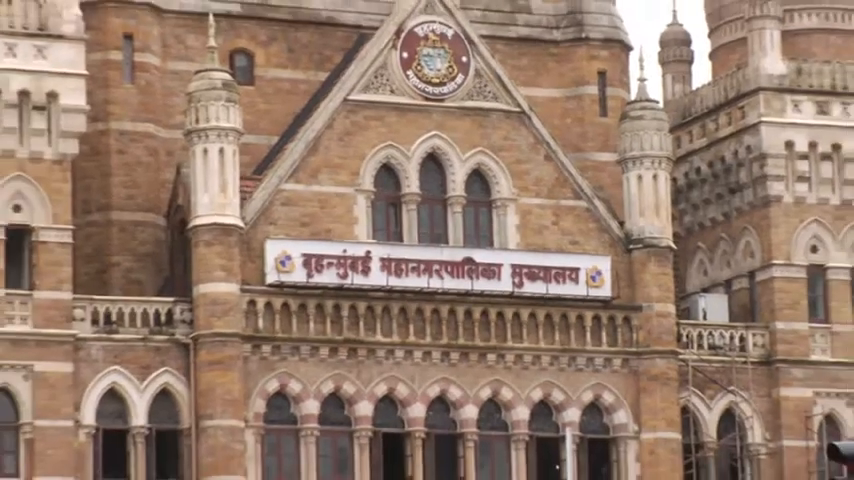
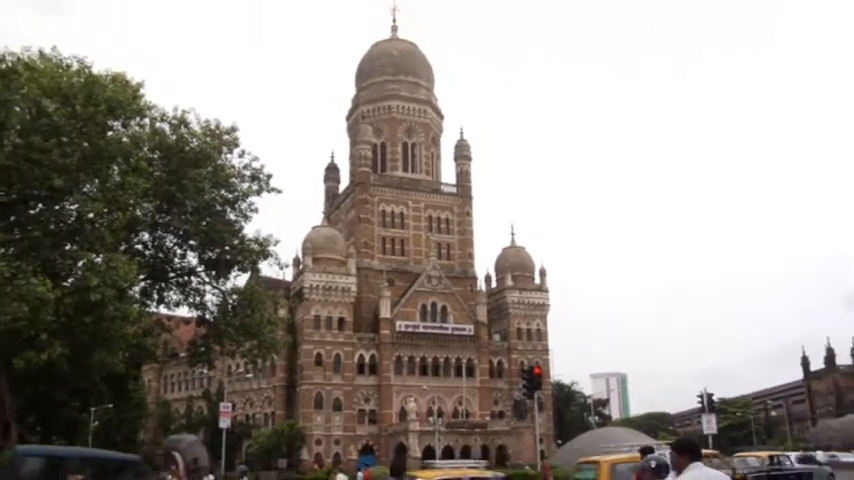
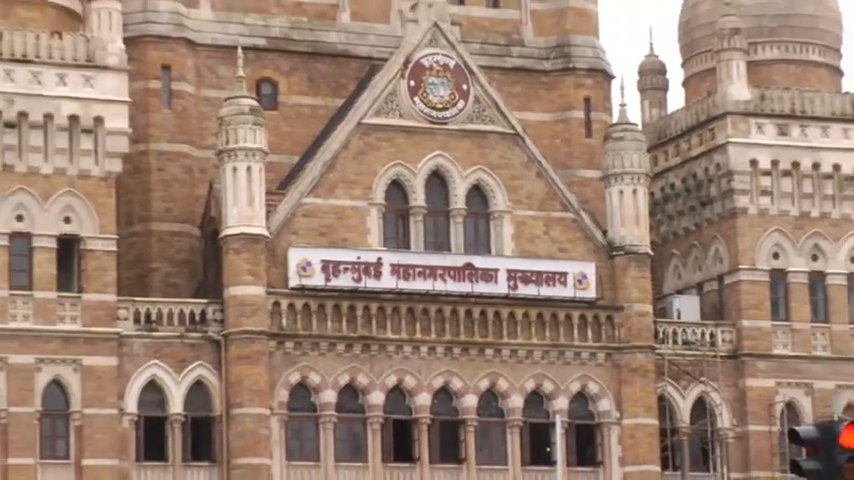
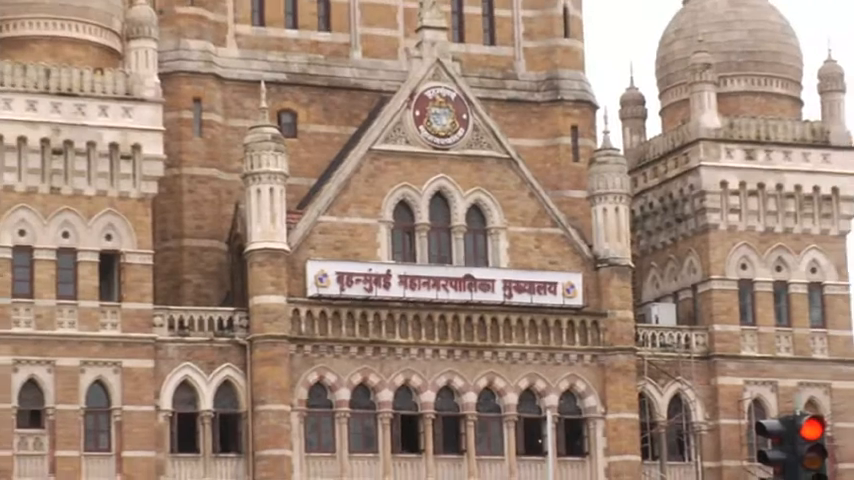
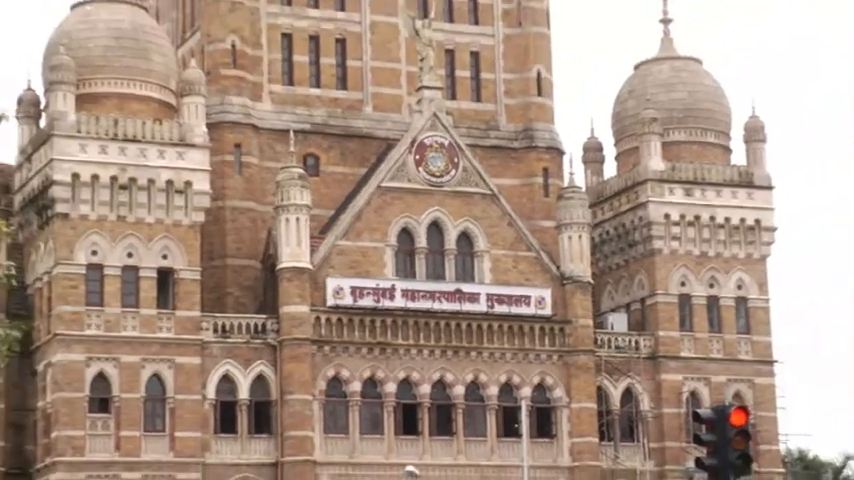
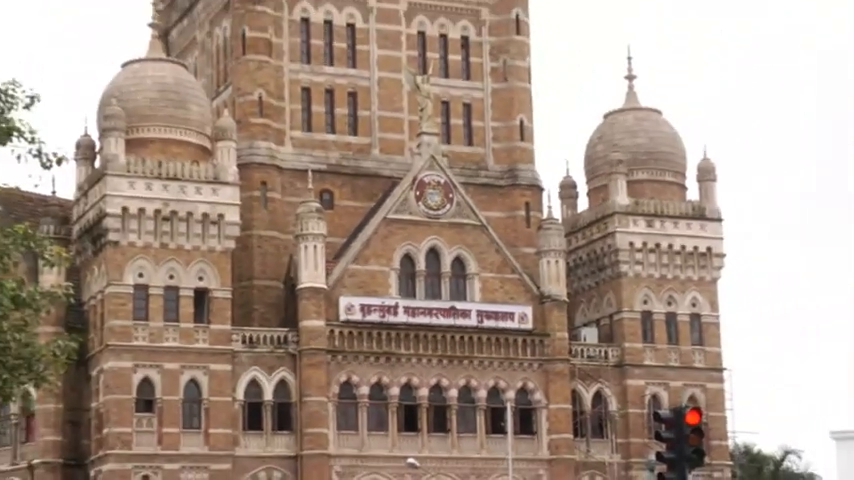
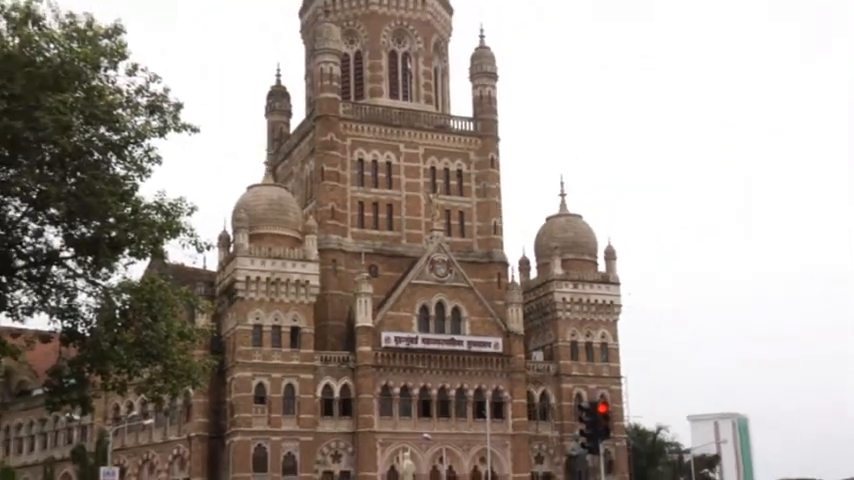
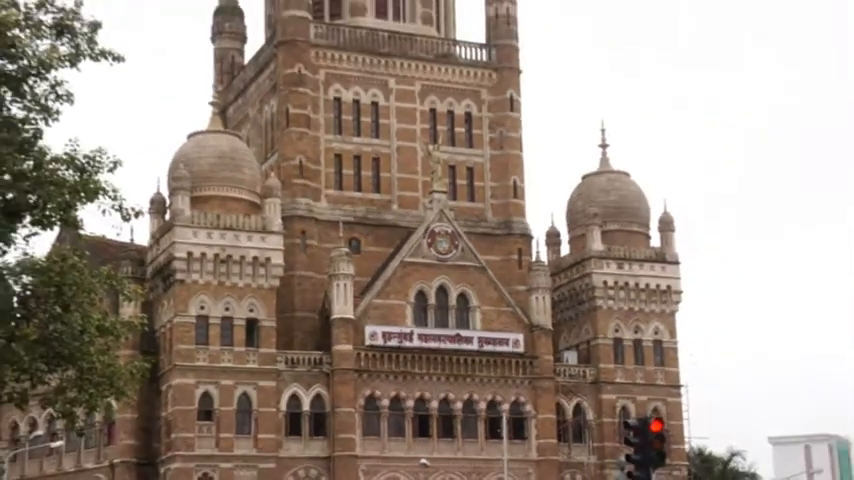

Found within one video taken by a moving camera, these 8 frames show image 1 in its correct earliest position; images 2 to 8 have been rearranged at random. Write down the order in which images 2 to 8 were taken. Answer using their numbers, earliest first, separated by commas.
3, 4, 5, 6, 8, 7, 2
